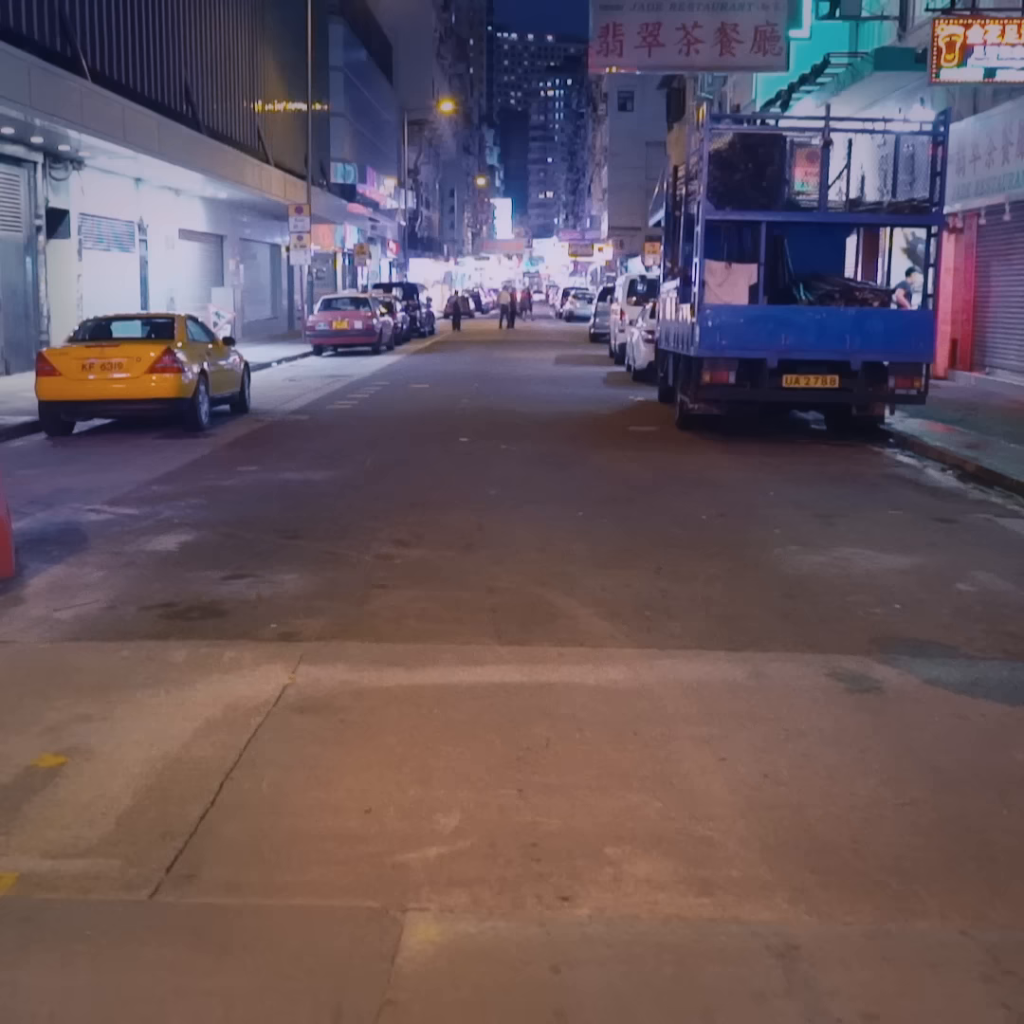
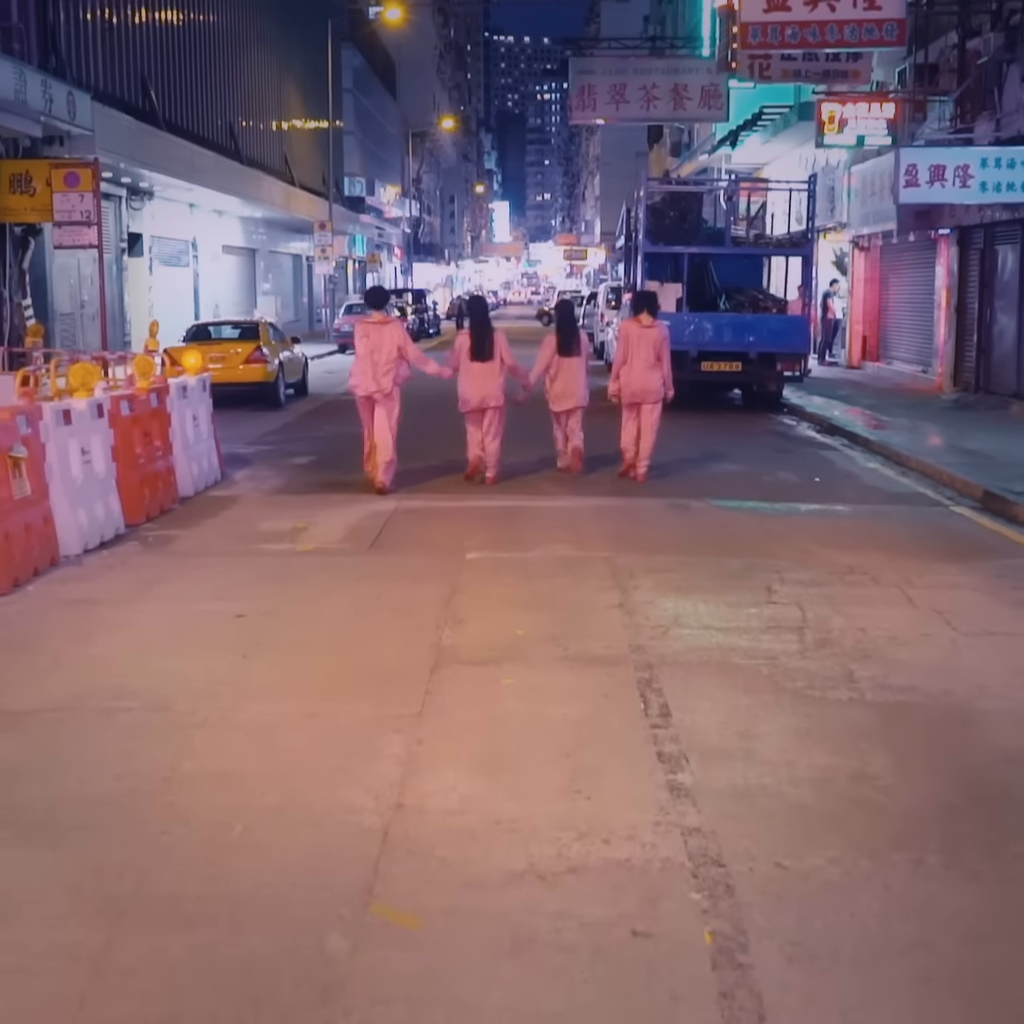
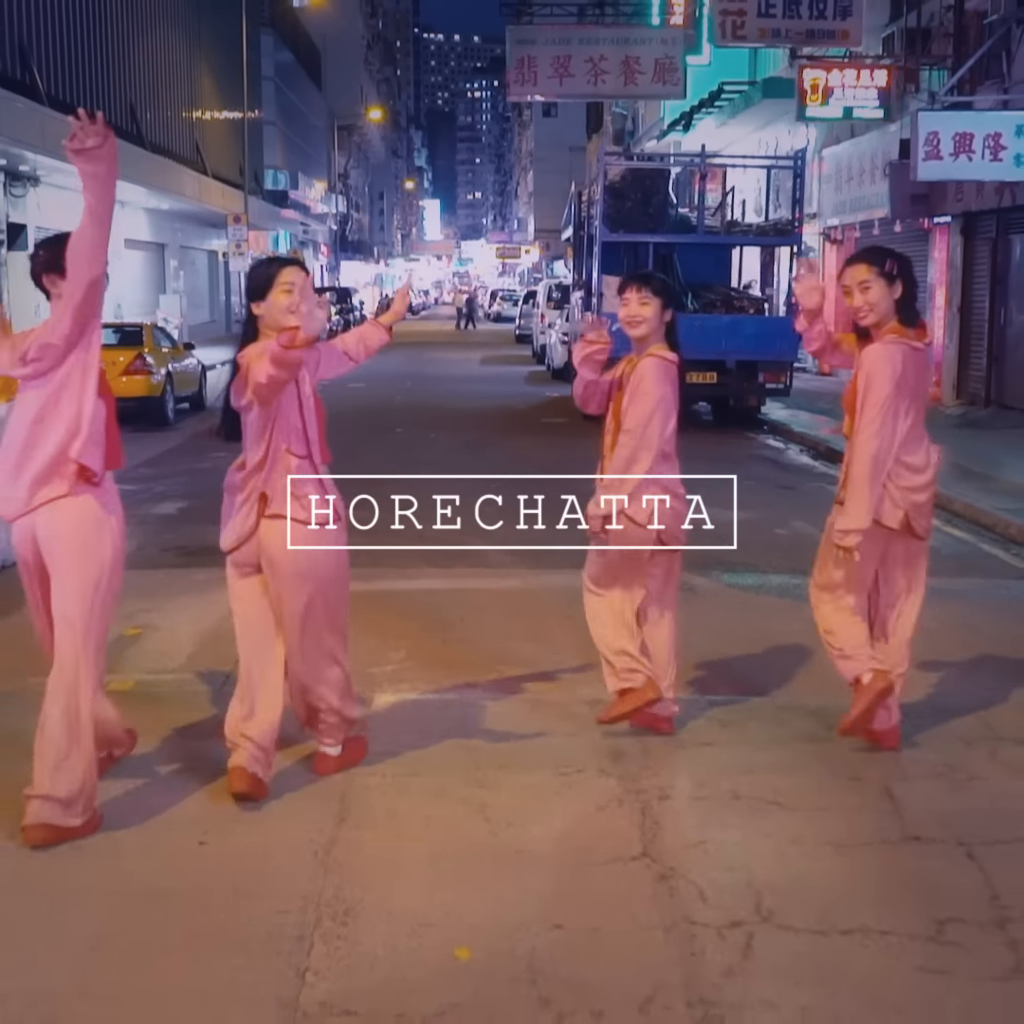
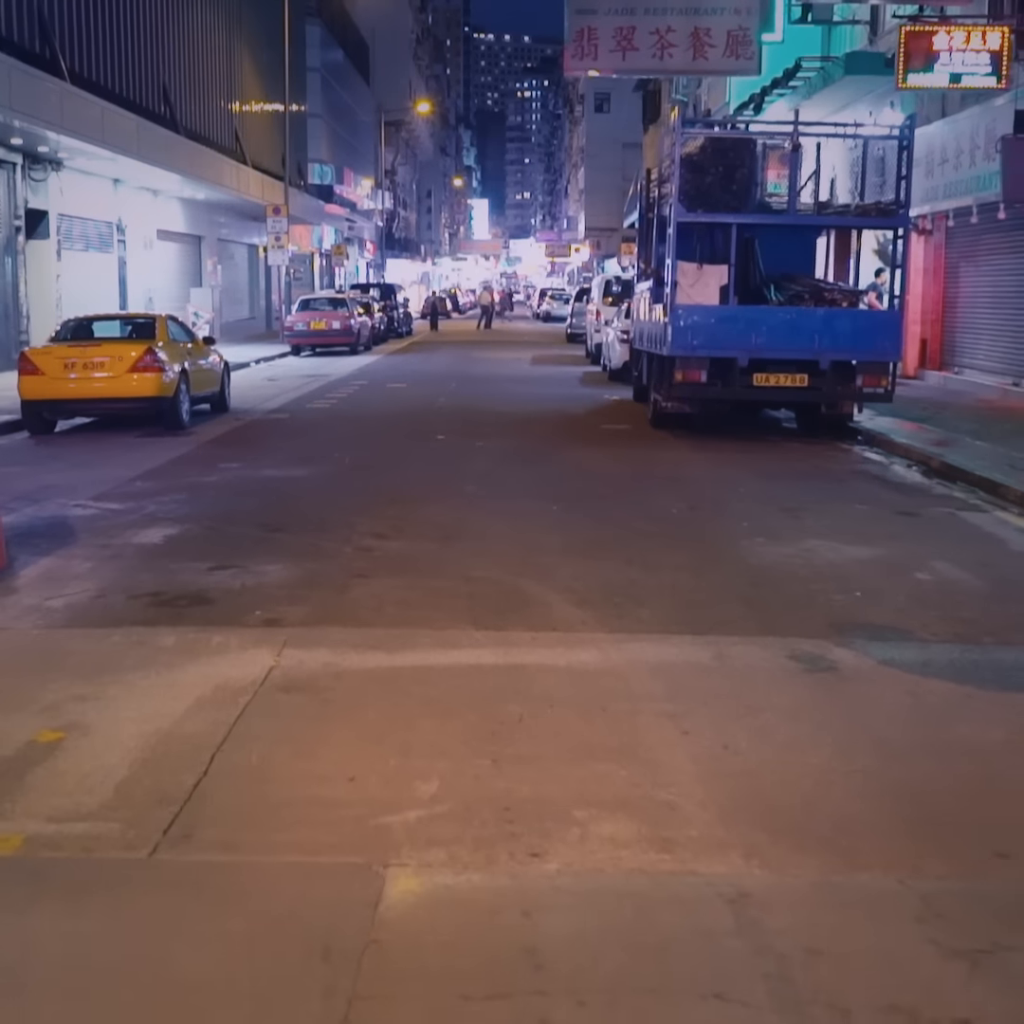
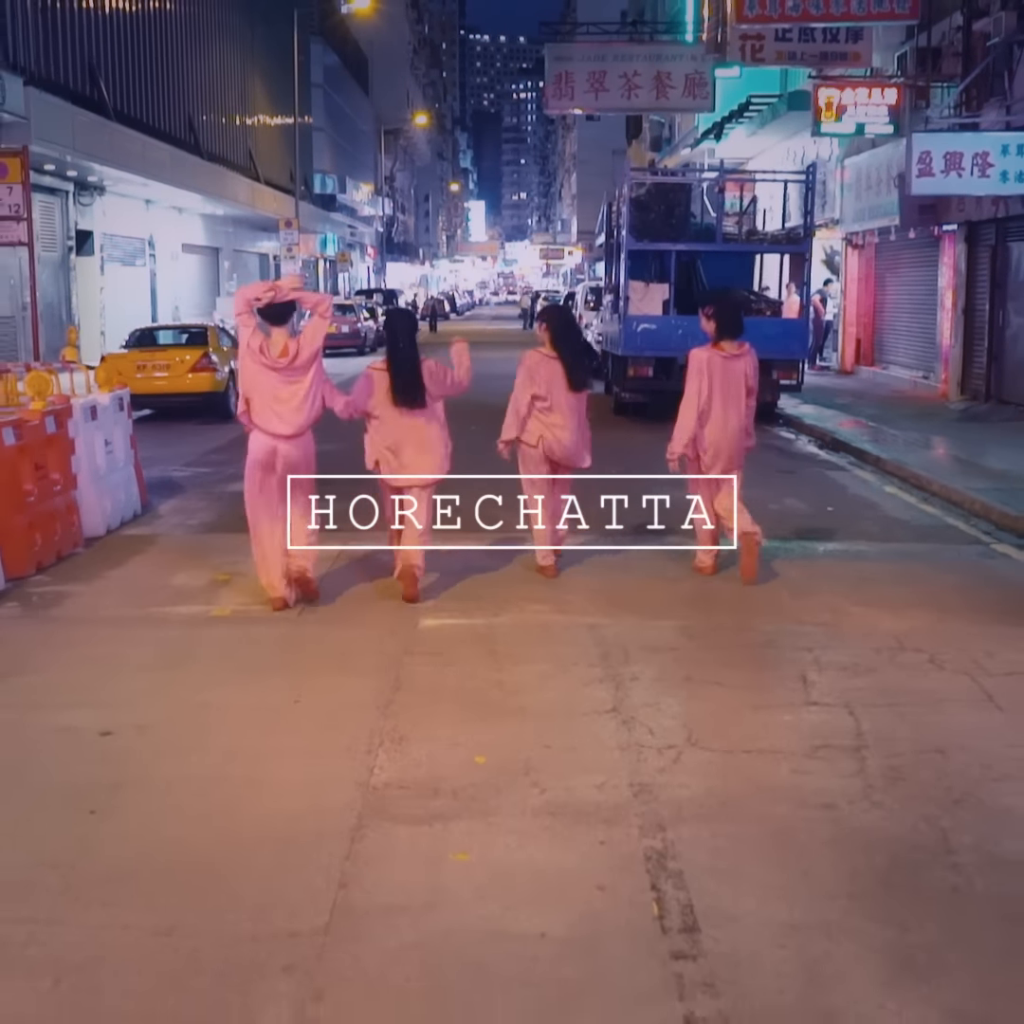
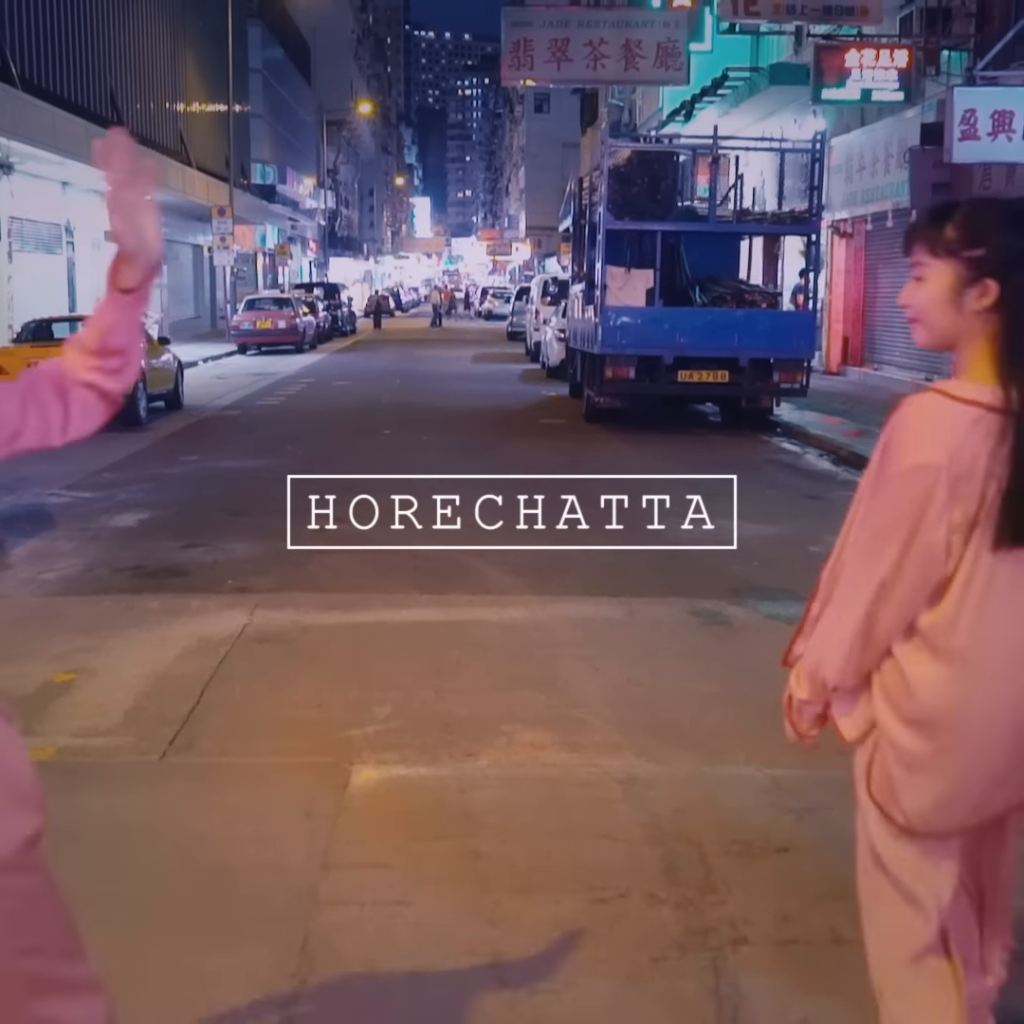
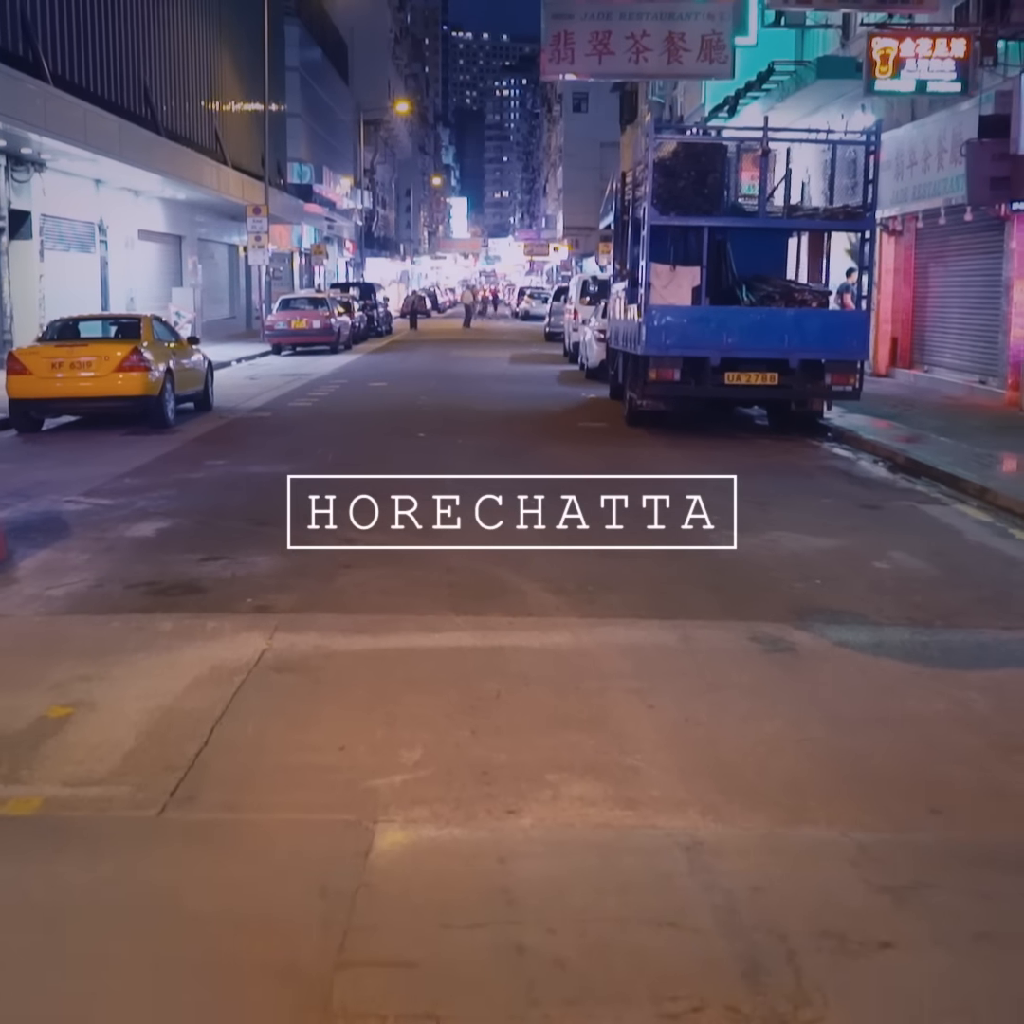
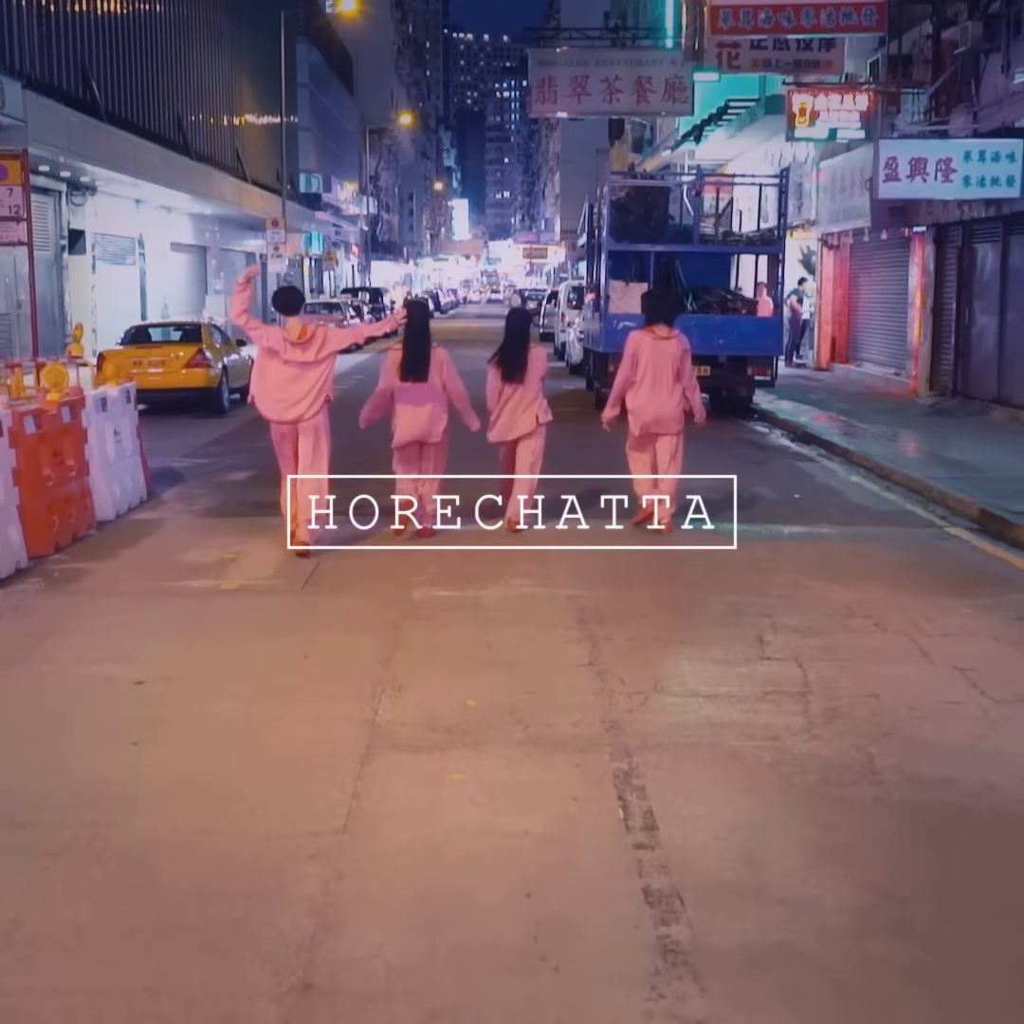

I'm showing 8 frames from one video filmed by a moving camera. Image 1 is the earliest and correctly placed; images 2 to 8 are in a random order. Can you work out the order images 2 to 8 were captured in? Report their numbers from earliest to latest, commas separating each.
4, 7, 6, 3, 5, 8, 2
